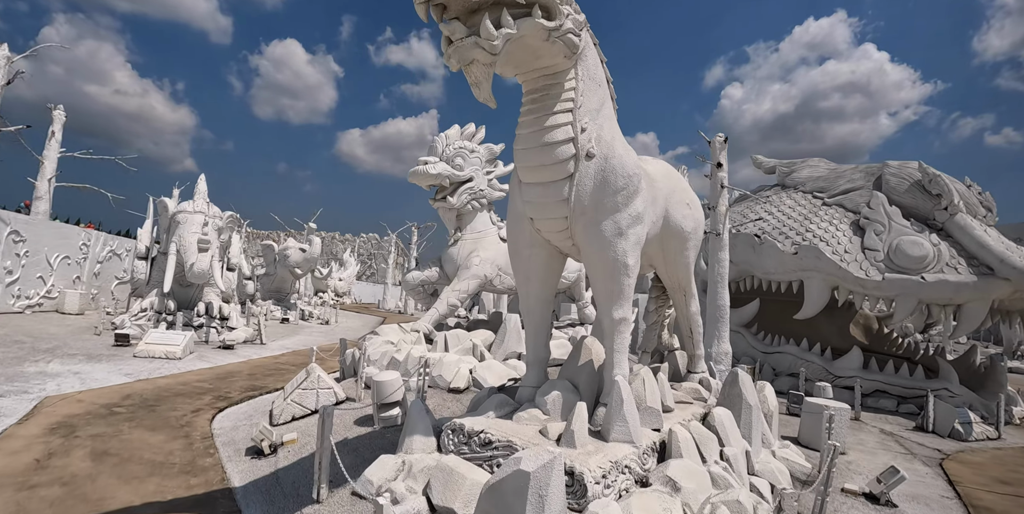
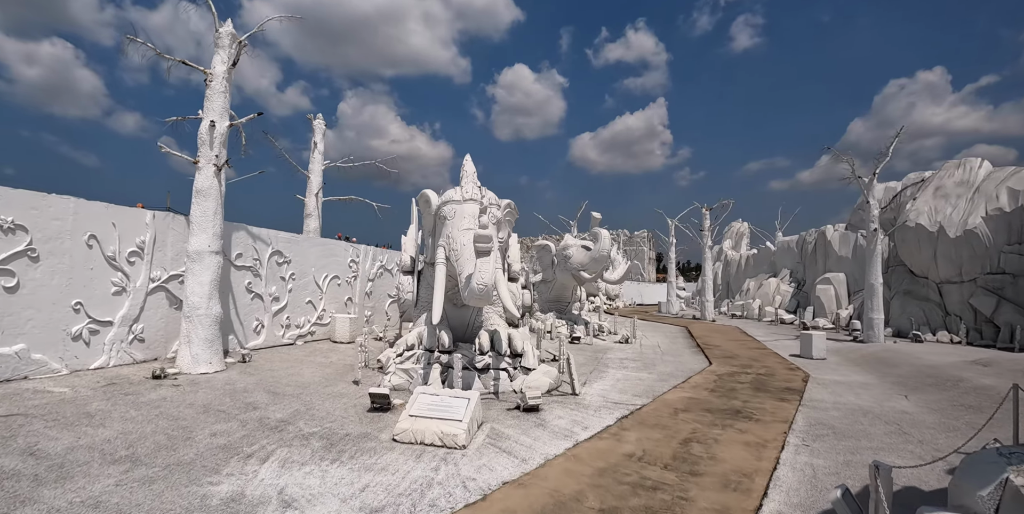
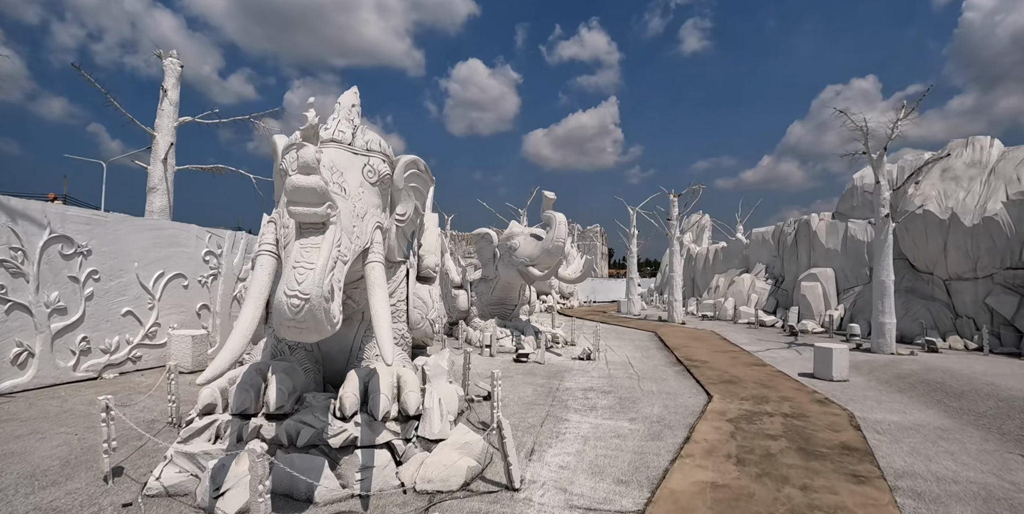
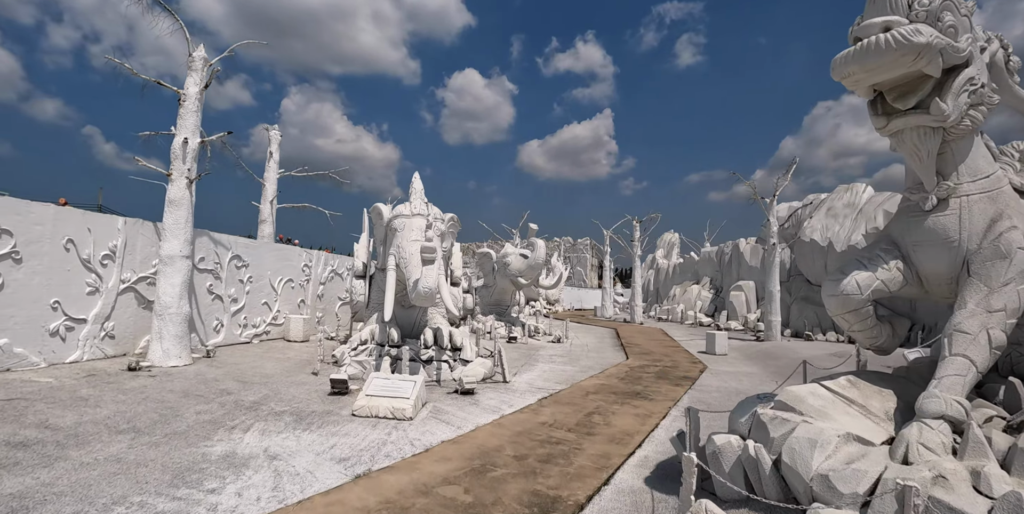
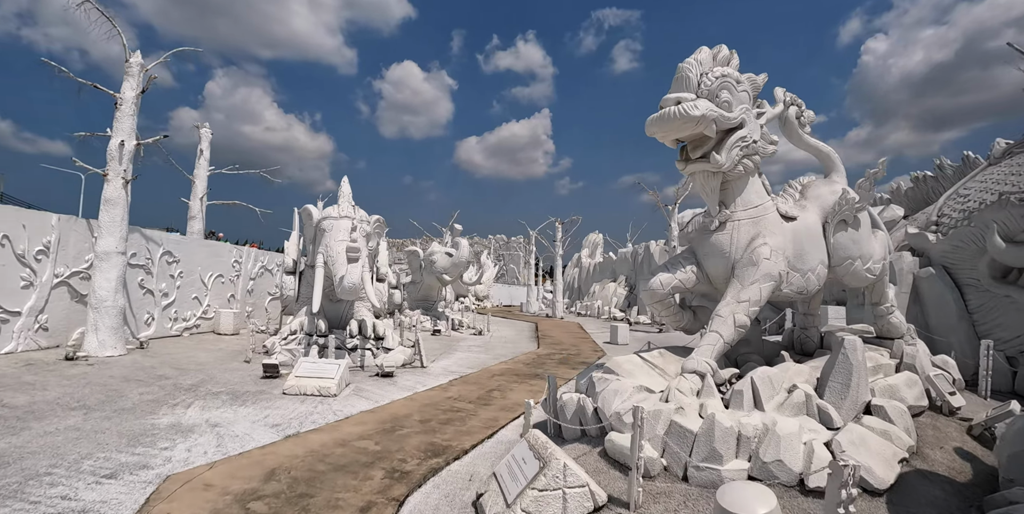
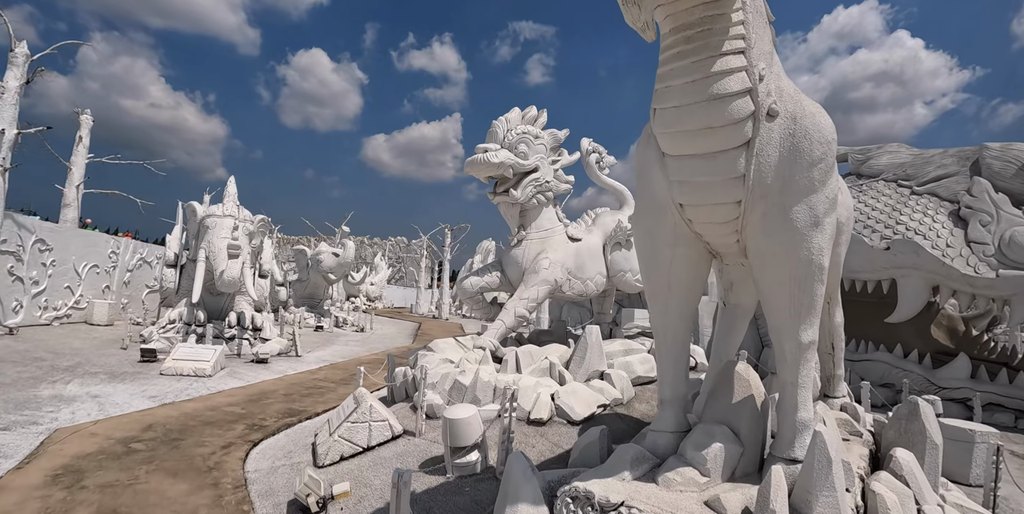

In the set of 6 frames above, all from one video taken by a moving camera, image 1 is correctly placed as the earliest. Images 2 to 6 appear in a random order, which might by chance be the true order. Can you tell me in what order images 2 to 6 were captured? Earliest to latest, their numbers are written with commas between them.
6, 5, 4, 2, 3
